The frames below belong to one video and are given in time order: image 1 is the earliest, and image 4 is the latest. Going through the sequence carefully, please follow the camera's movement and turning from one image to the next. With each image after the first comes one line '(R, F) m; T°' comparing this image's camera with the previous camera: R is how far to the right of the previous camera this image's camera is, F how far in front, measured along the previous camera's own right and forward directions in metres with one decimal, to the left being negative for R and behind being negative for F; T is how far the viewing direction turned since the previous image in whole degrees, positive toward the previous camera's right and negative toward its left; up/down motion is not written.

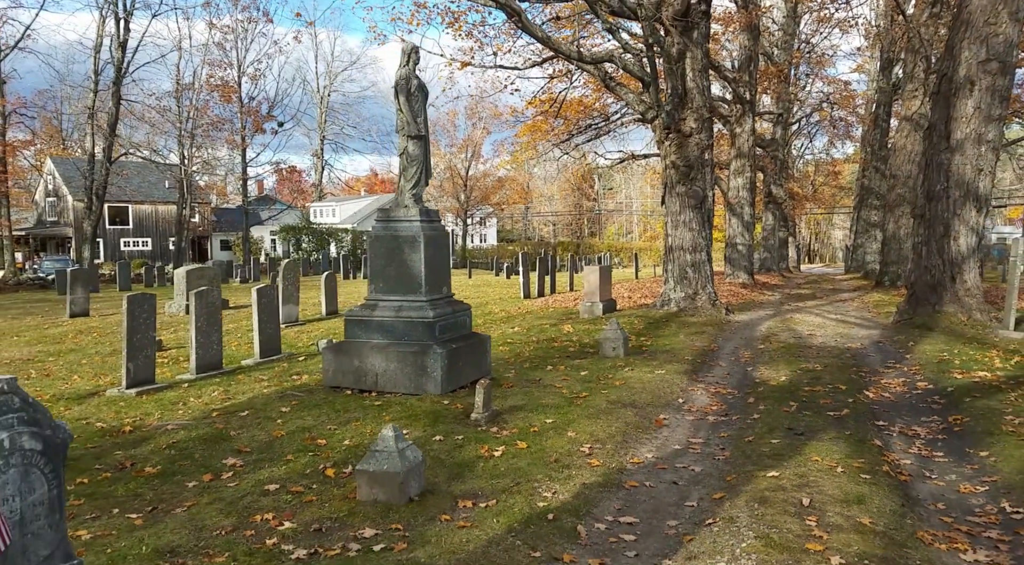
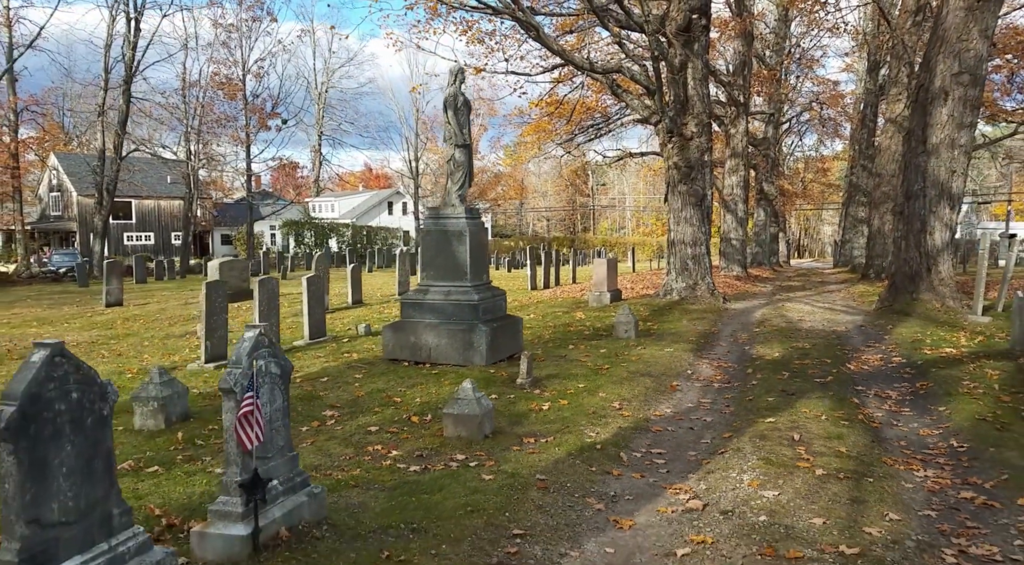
(-0.5, -1.4) m; +1°
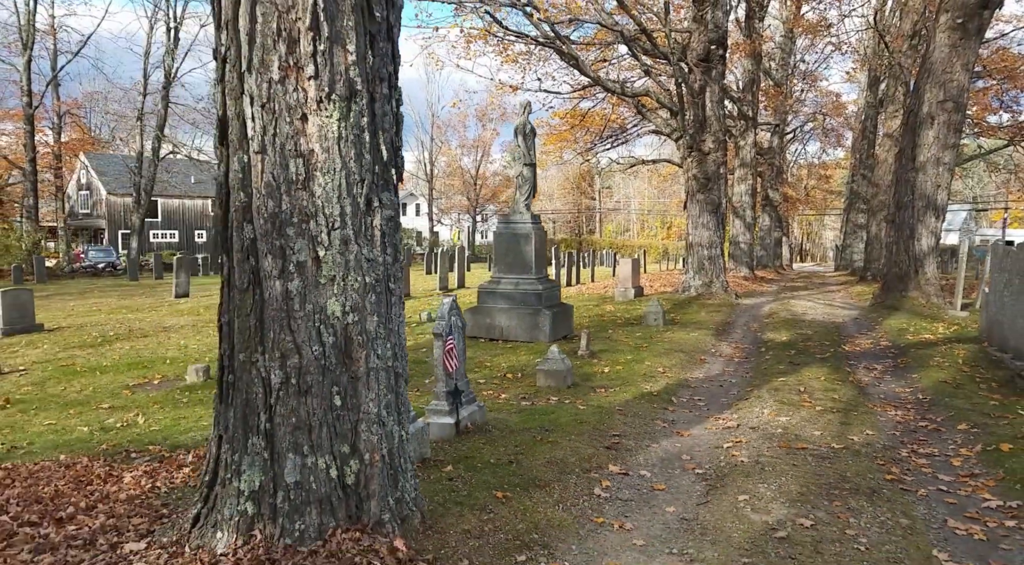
(-0.9, -2.2) m; 0°
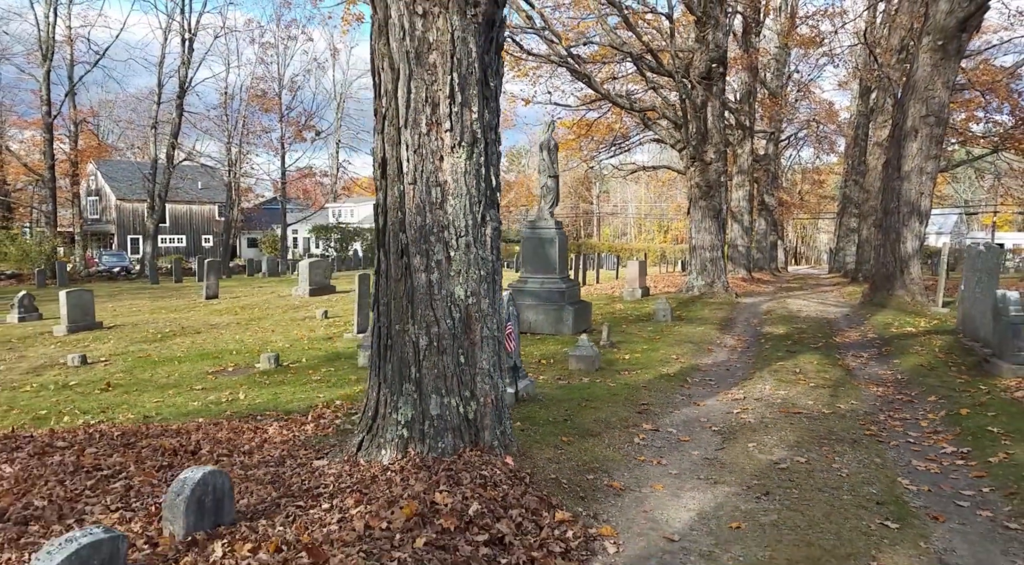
(-0.5, -1.4) m; 0°
